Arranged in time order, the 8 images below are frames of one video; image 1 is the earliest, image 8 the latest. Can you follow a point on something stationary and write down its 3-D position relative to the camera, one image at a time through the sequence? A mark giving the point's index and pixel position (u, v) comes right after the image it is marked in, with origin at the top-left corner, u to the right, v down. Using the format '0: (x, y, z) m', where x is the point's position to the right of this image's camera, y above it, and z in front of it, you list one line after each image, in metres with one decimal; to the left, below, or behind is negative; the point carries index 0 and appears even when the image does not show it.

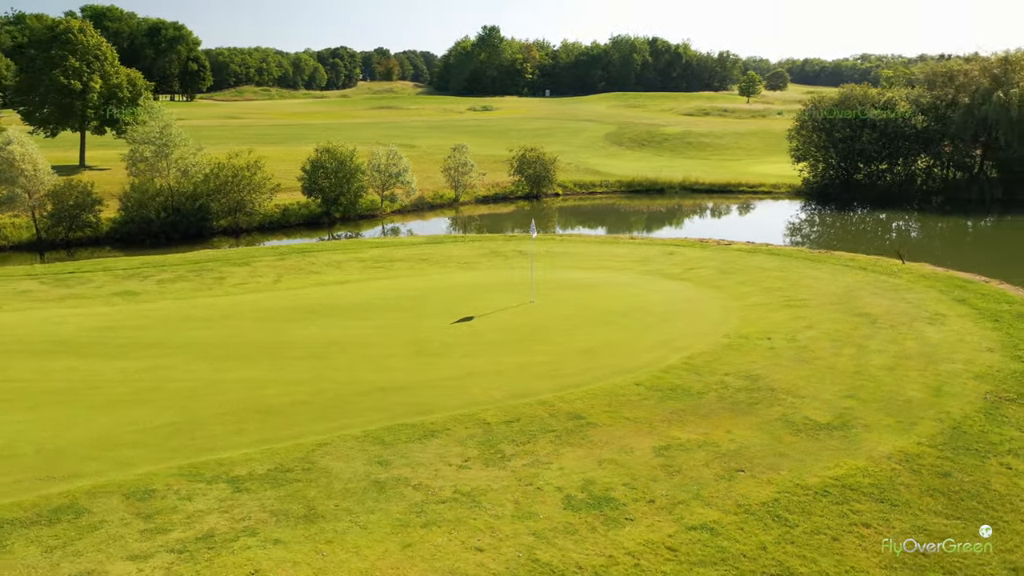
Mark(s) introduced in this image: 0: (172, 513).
0: (-3.8, -2.5, +9.2) m
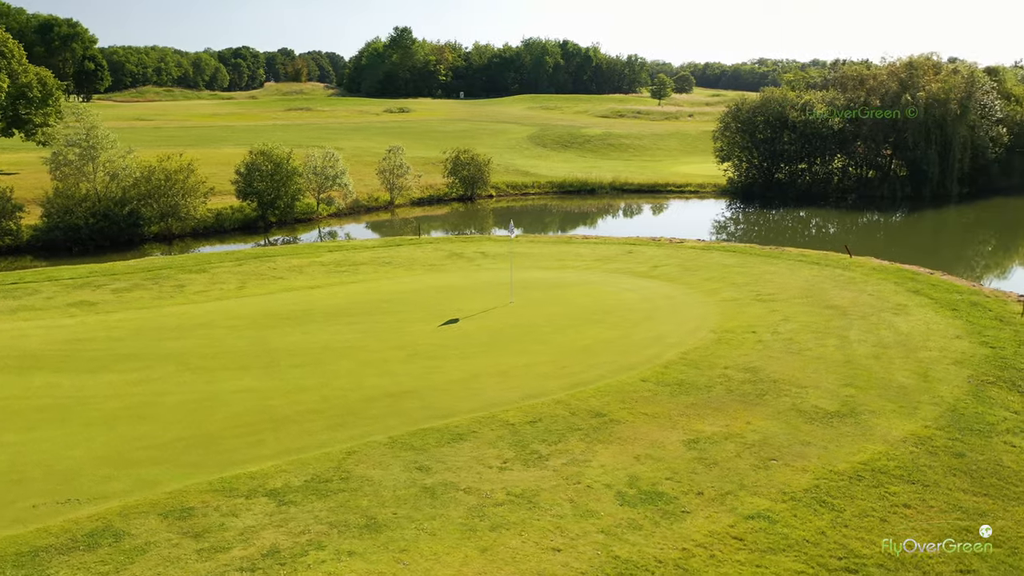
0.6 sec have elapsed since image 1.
0: (-3.1, -2.6, +8.8) m
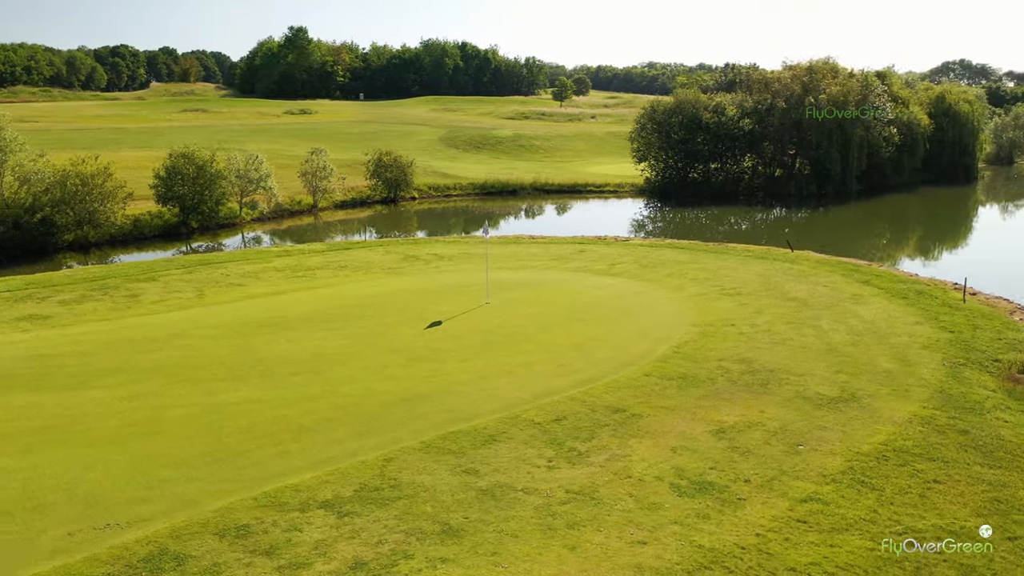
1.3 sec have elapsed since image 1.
0: (-2.2, -2.6, +8.4) m
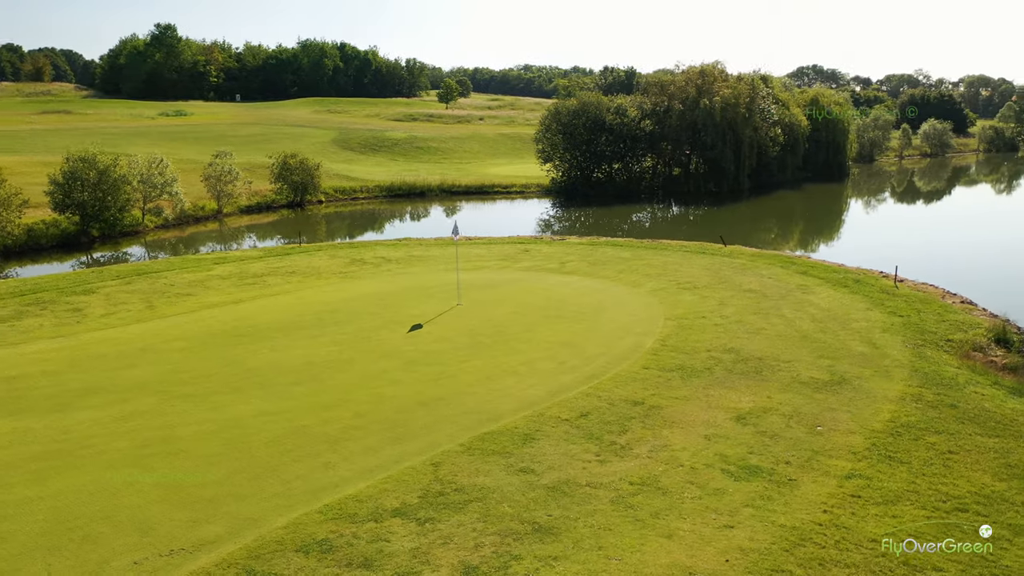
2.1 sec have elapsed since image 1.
0: (-1.2, -2.7, +8.2) m
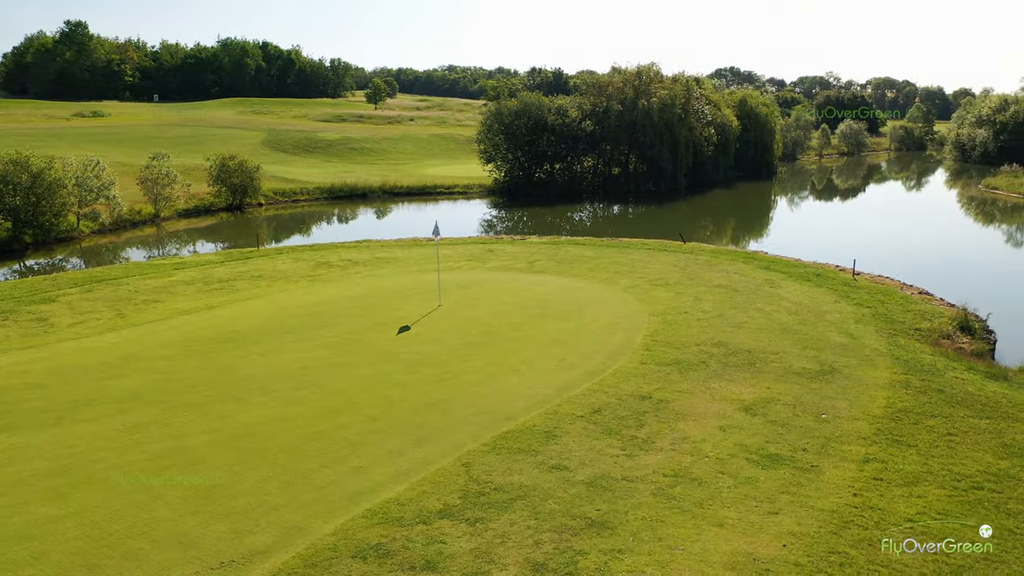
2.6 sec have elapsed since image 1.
0: (-0.6, -2.7, +8.1) m
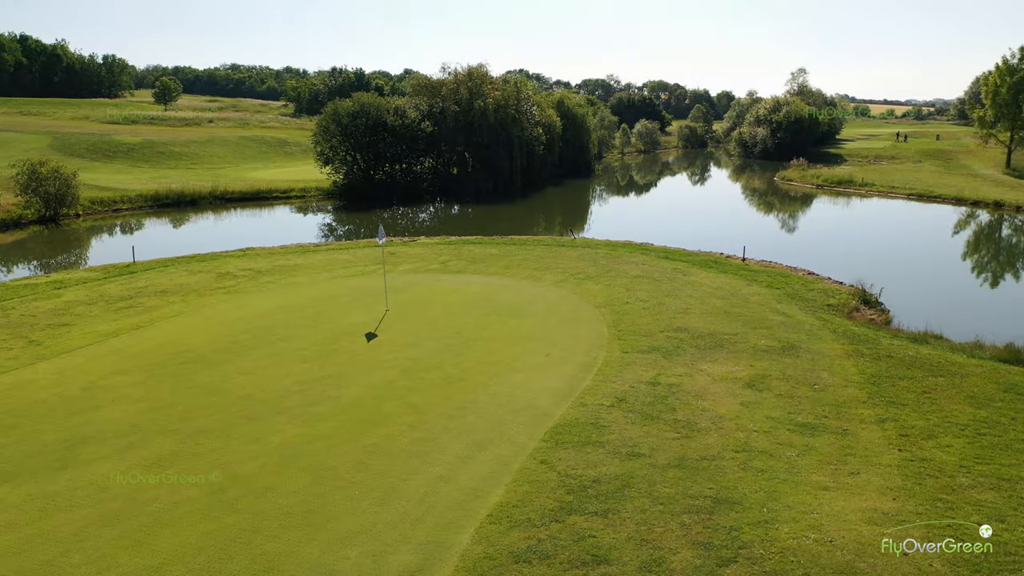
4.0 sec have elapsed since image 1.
0: (+1.0, -2.6, +8.2) m
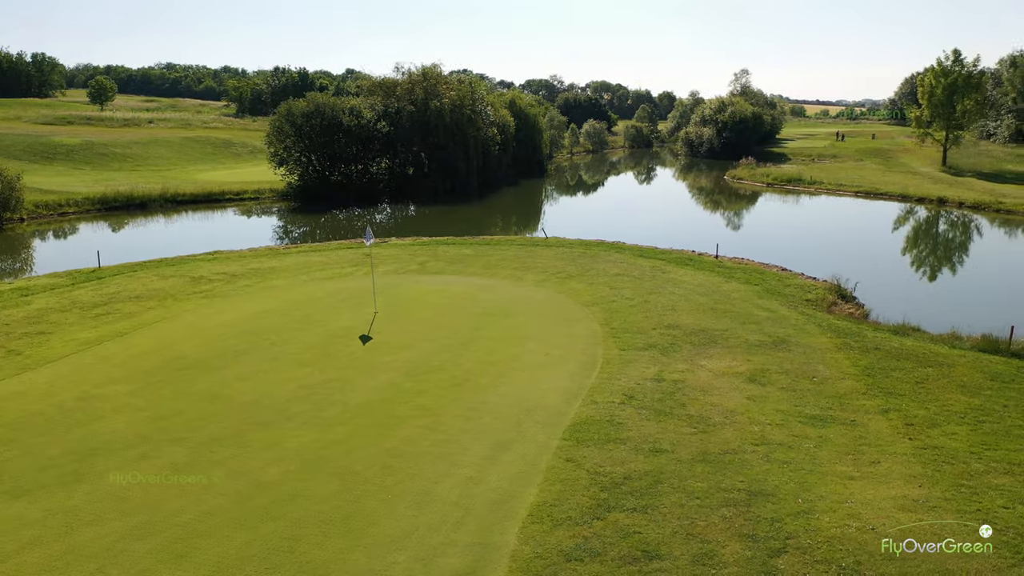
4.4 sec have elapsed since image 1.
0: (+1.5, -2.6, +8.3) m
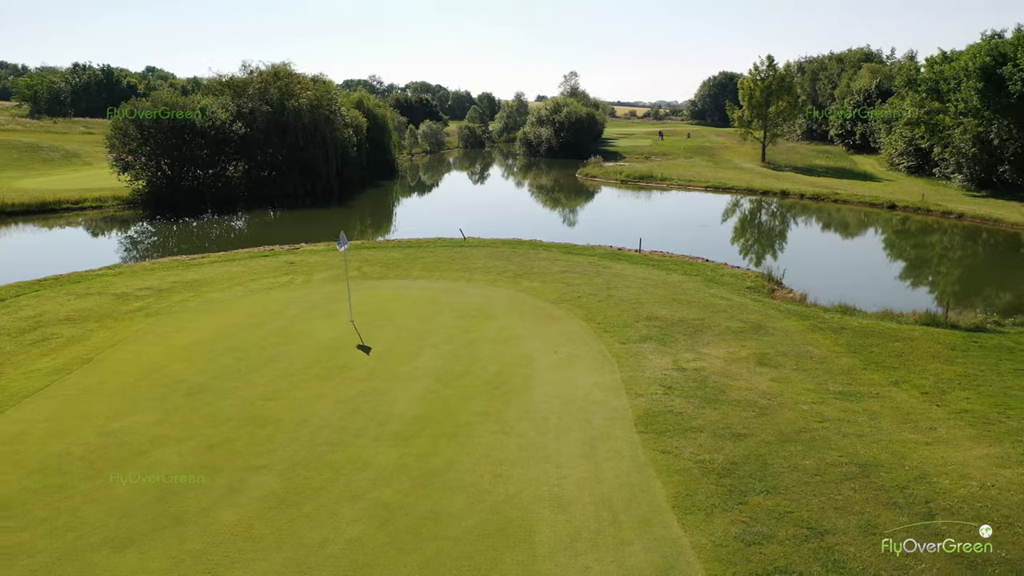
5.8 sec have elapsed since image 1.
0: (+3.3, -2.5, +8.8) m
